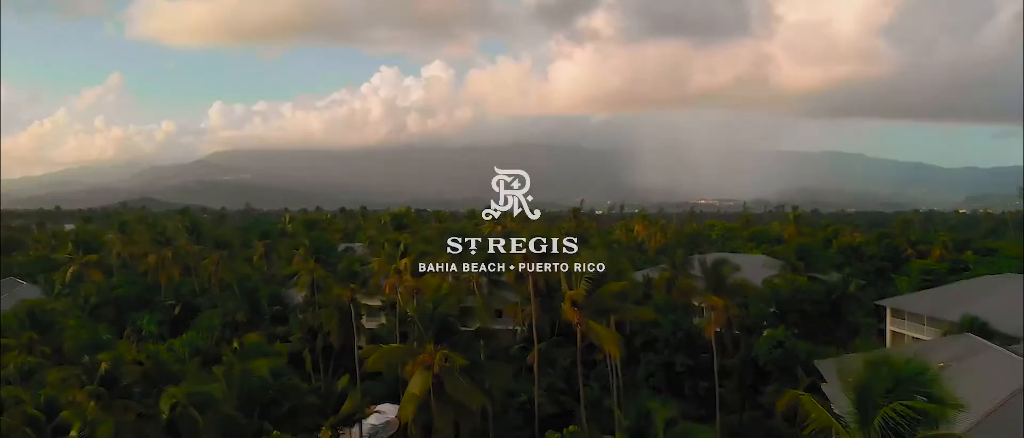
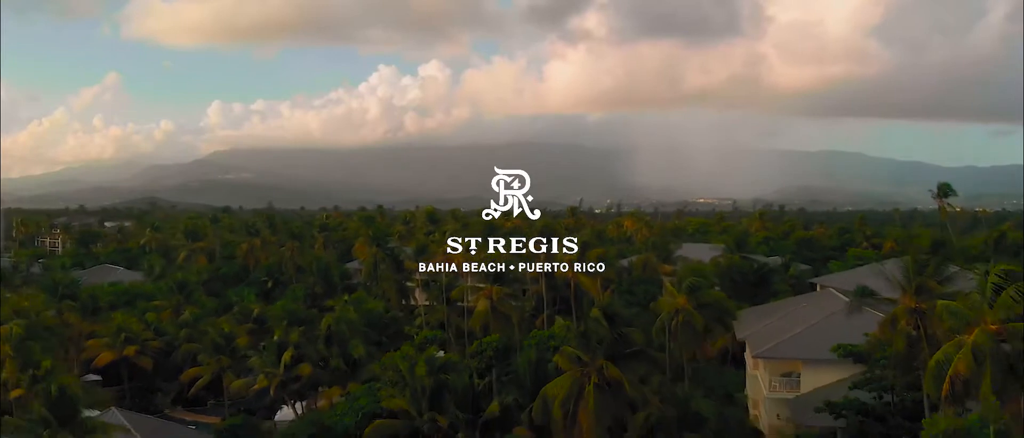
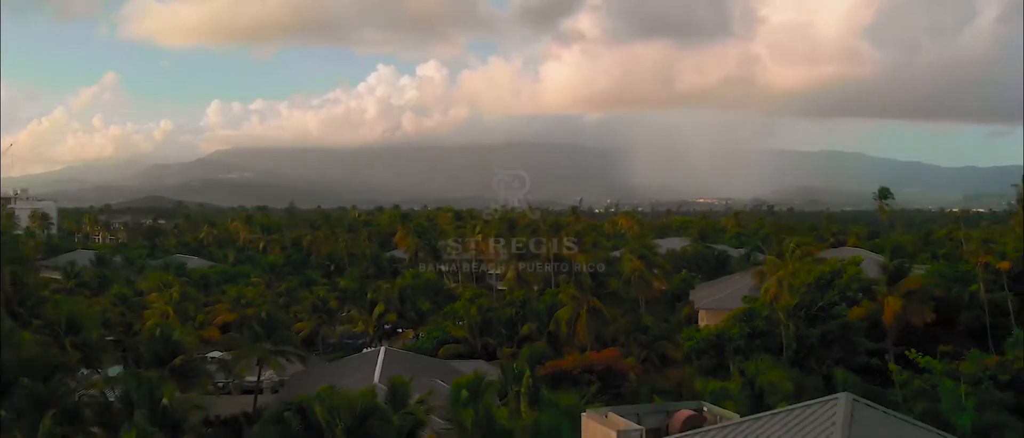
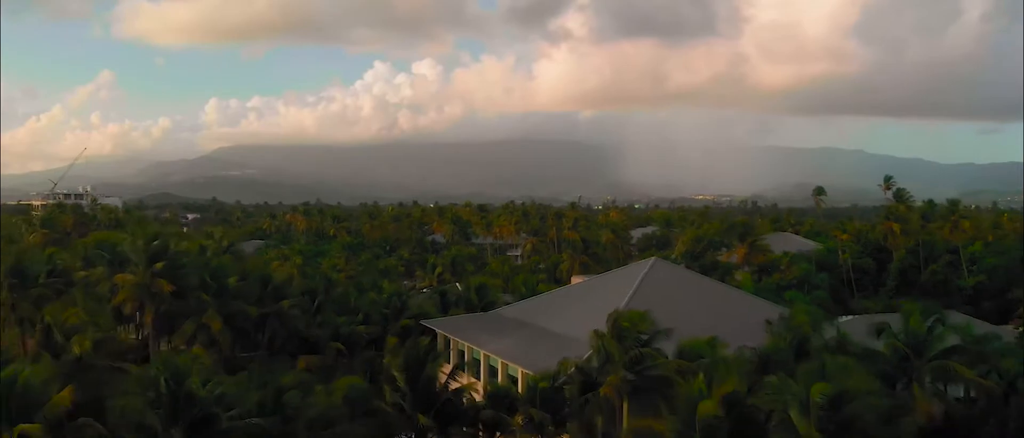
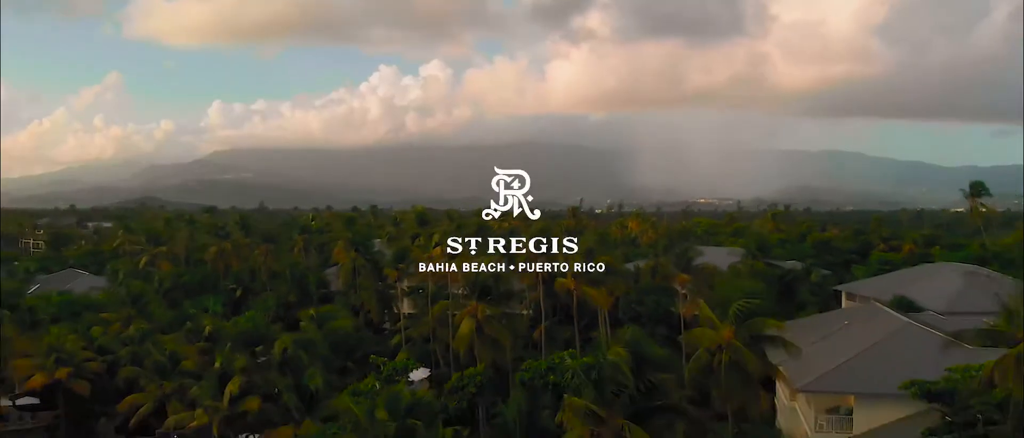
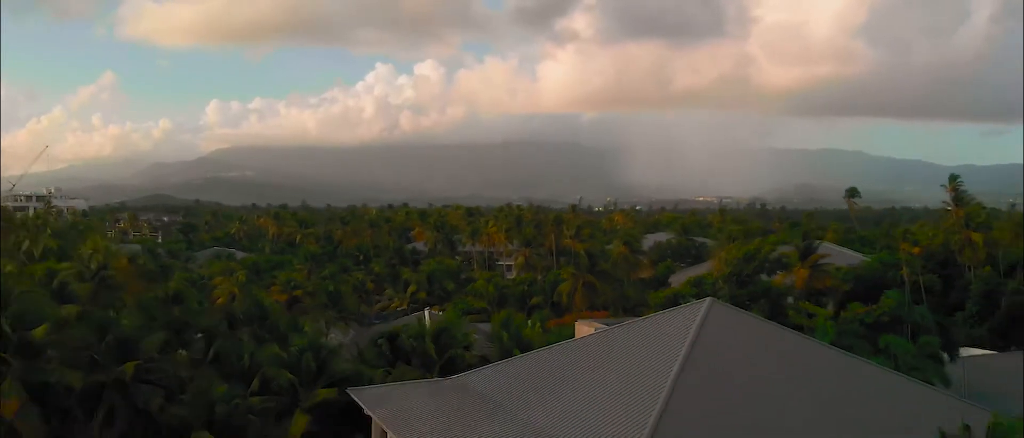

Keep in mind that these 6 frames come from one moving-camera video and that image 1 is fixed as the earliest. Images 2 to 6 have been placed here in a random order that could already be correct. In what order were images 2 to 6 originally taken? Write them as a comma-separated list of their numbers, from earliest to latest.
5, 2, 3, 6, 4
